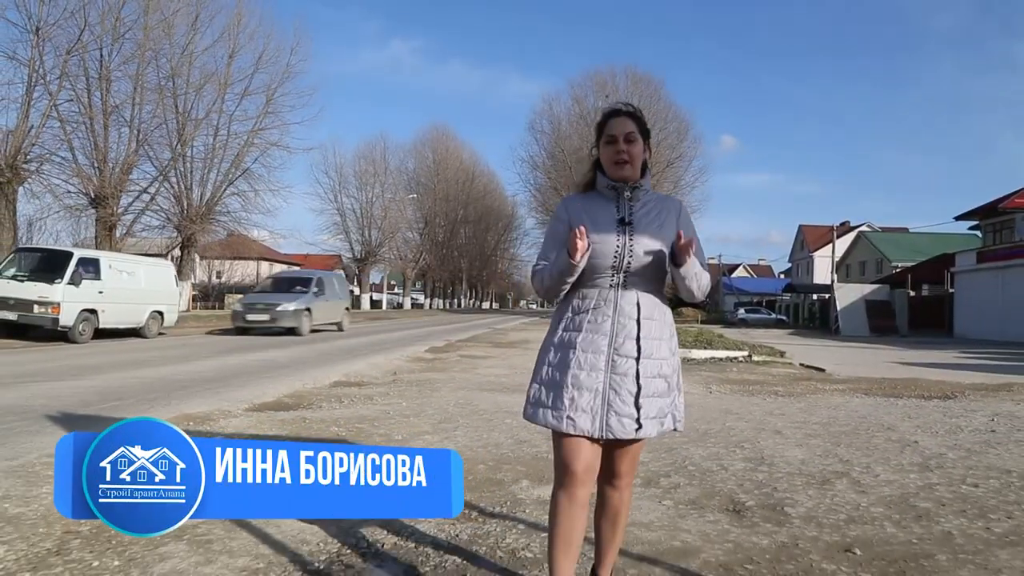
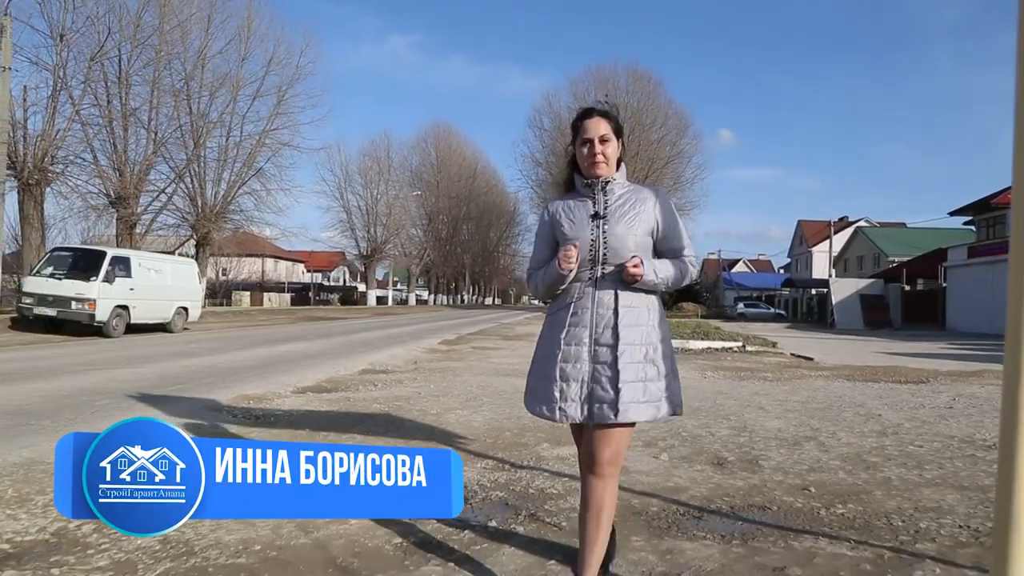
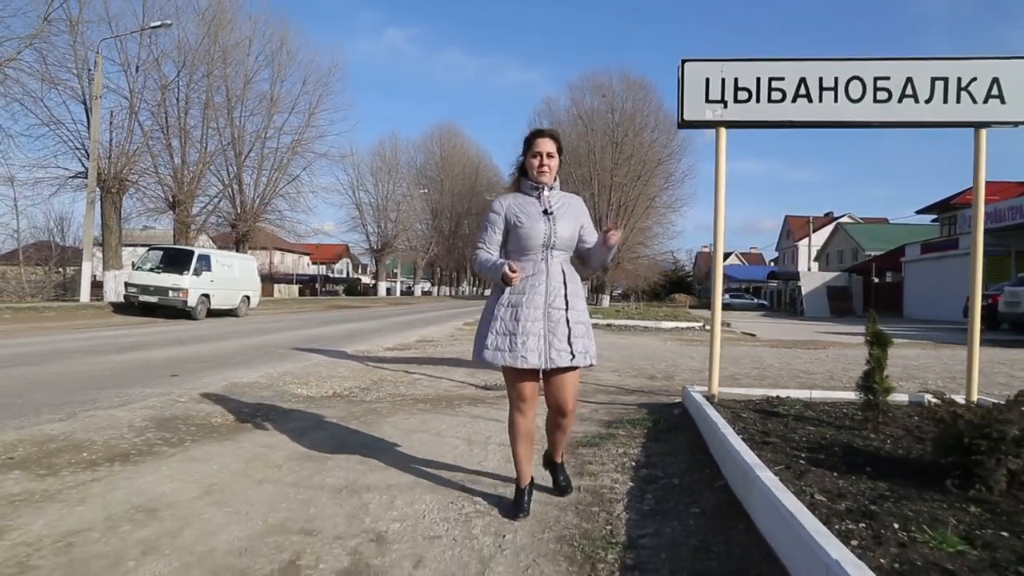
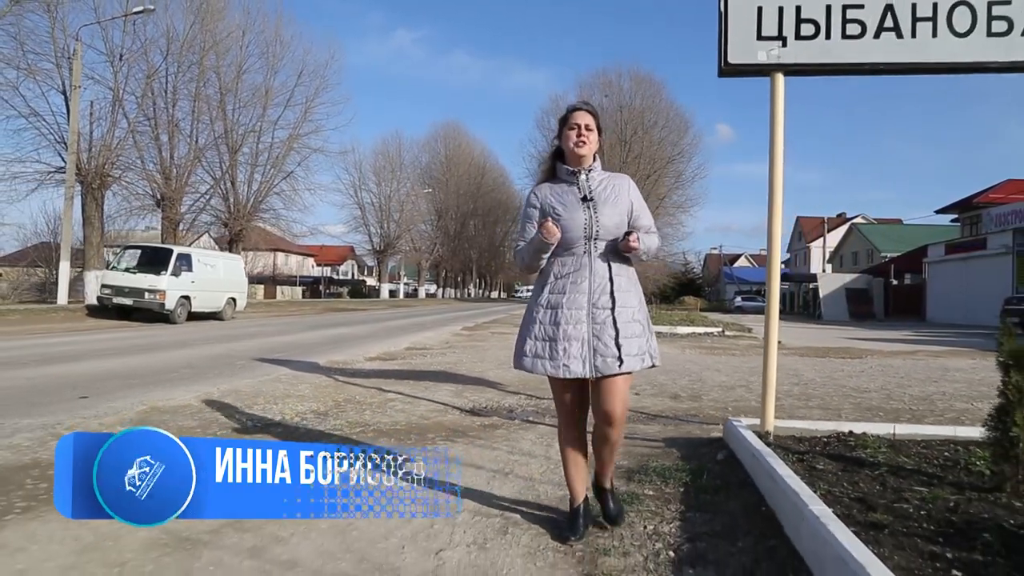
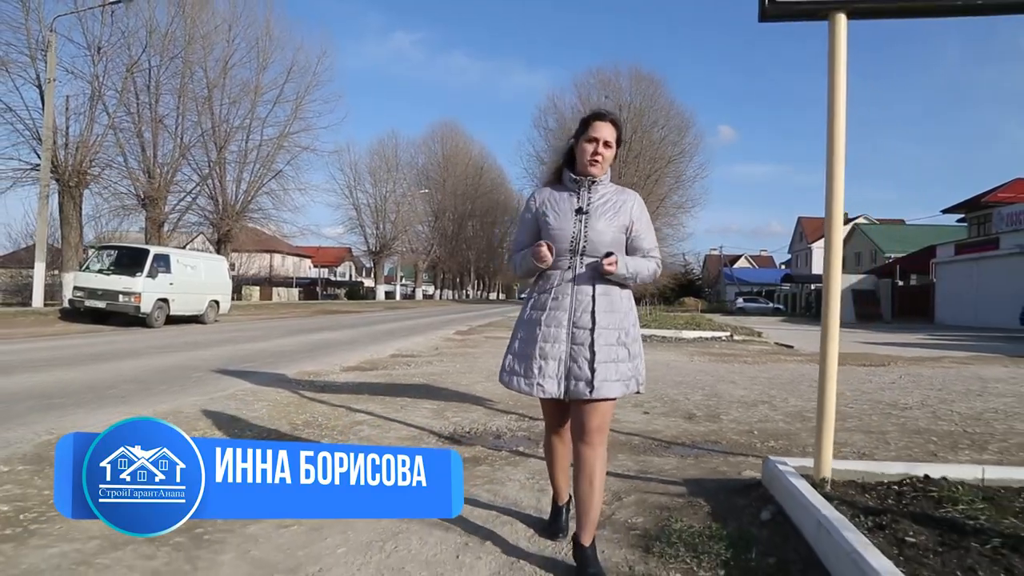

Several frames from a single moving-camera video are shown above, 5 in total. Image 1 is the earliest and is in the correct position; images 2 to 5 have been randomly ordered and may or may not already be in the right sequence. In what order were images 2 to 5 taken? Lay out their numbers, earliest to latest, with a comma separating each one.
2, 5, 4, 3
